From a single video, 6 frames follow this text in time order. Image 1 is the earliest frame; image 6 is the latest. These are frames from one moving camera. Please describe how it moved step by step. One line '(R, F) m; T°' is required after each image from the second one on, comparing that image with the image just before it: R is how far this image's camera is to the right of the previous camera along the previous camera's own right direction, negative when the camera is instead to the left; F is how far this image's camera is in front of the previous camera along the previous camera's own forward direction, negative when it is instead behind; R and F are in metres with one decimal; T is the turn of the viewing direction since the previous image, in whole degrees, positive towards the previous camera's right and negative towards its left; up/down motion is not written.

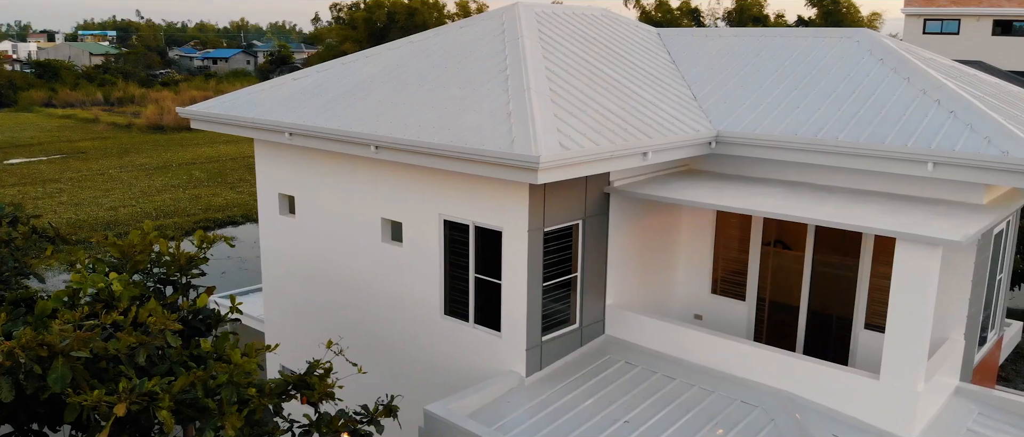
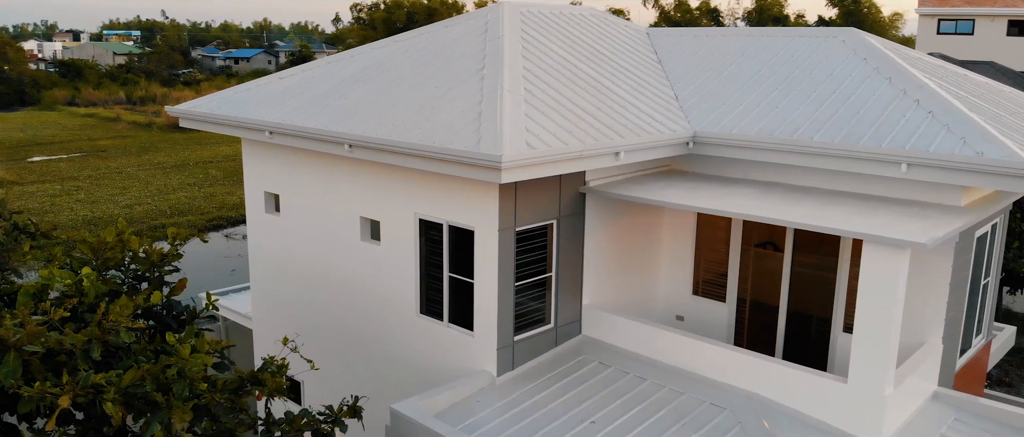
(+0.6, 0.0) m; -1°
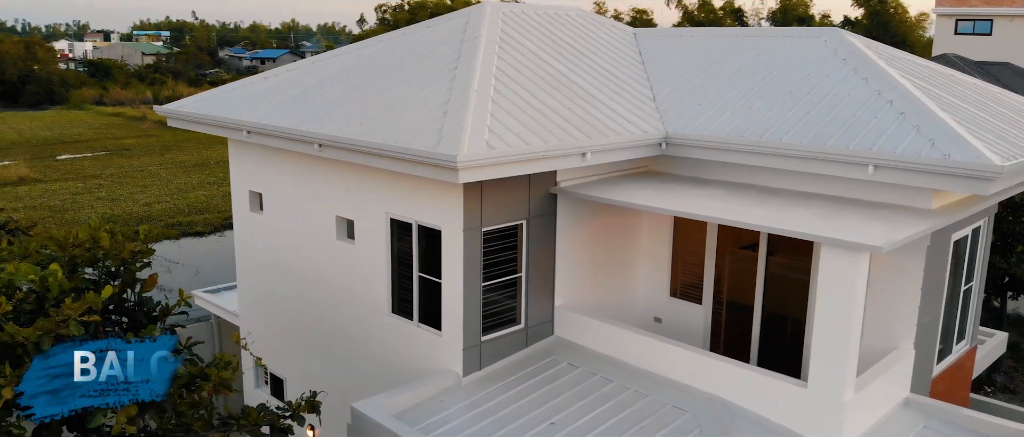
(+0.7, 0.0) m; -1°
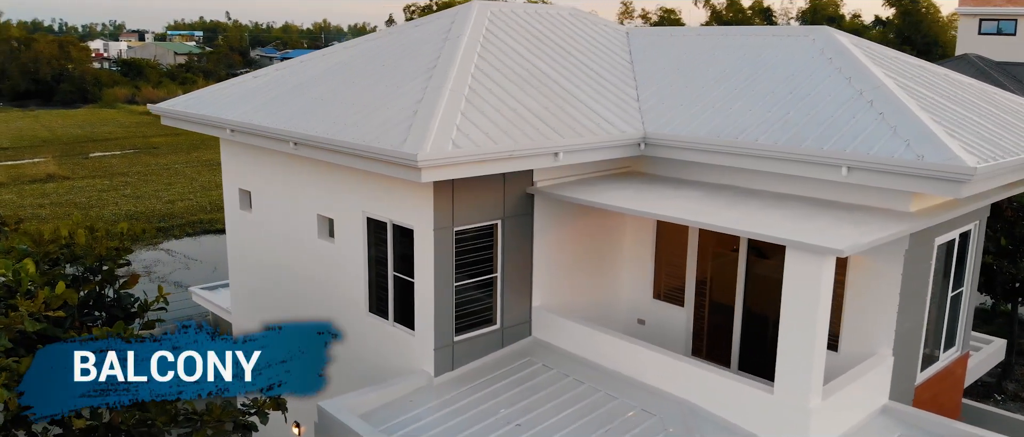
(+0.6, +0.1) m; -2°
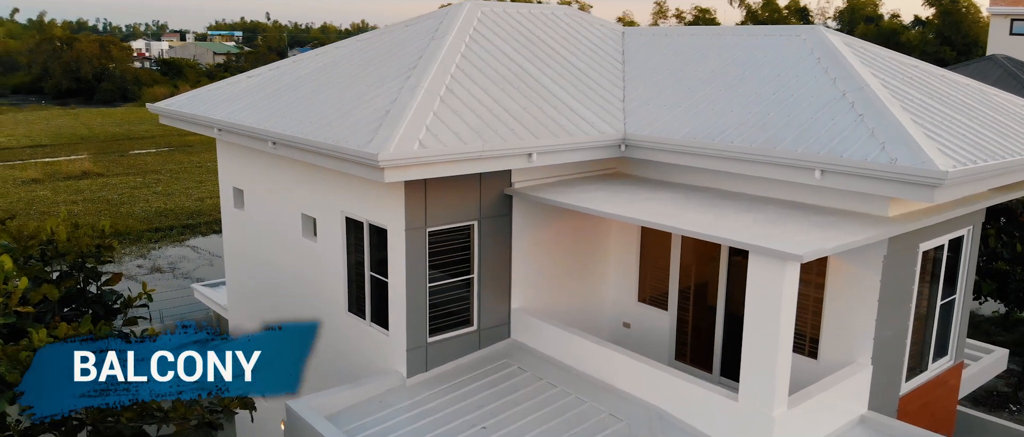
(+0.7, +0.1) m; -2°
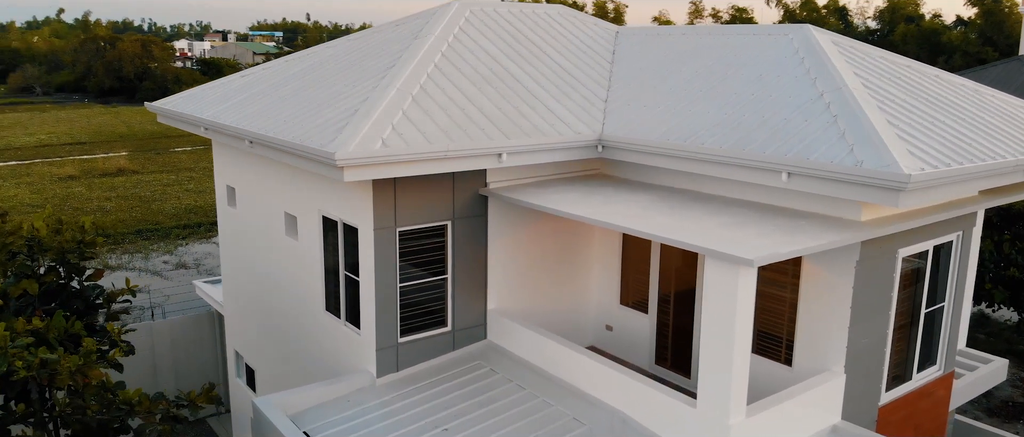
(+0.8, +0.1) m; -2°
